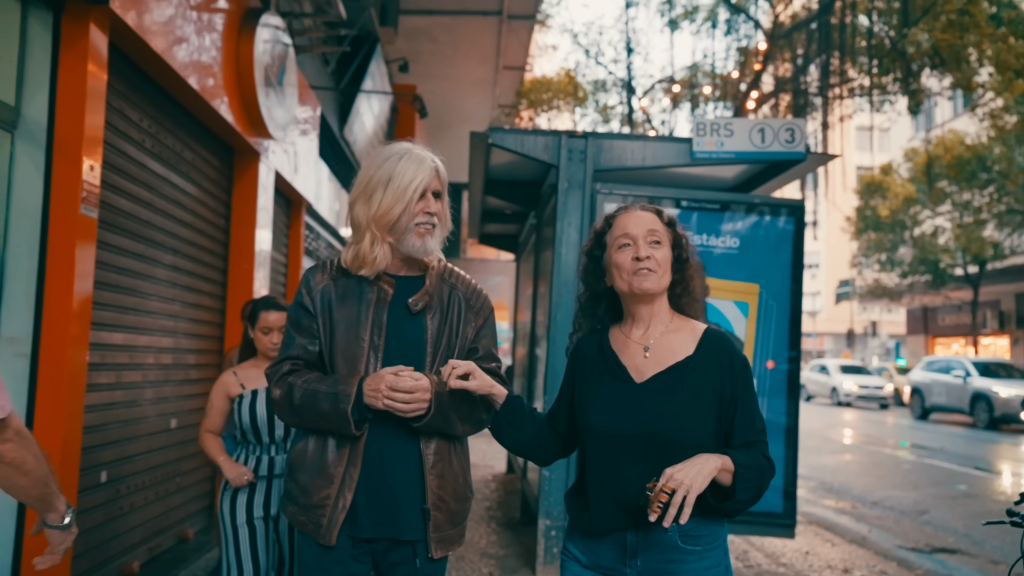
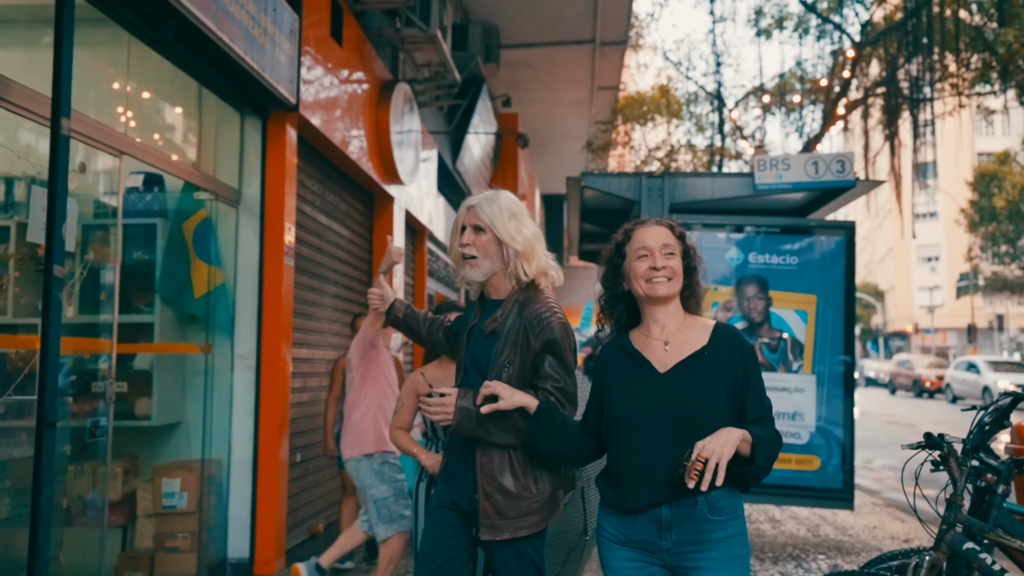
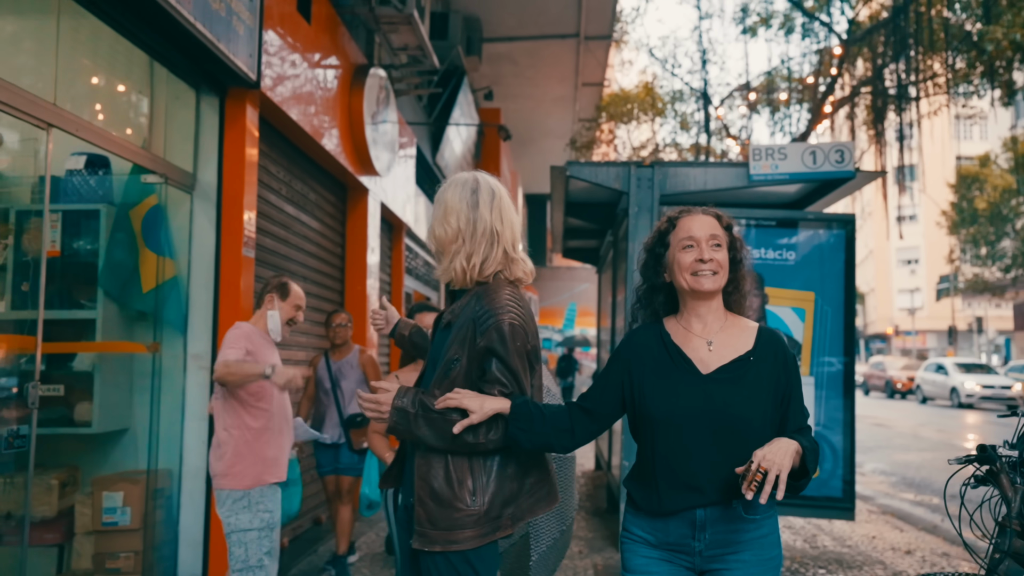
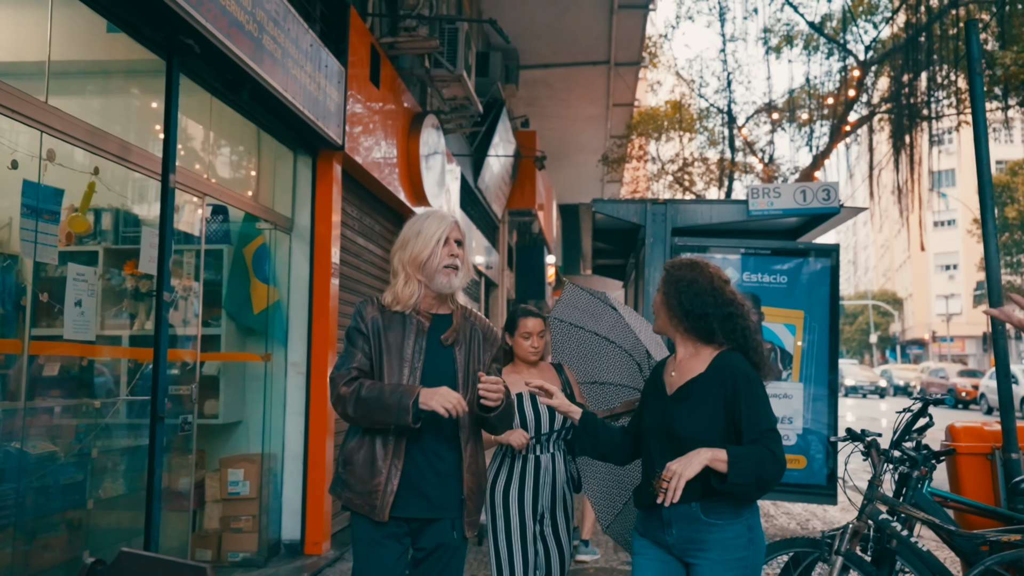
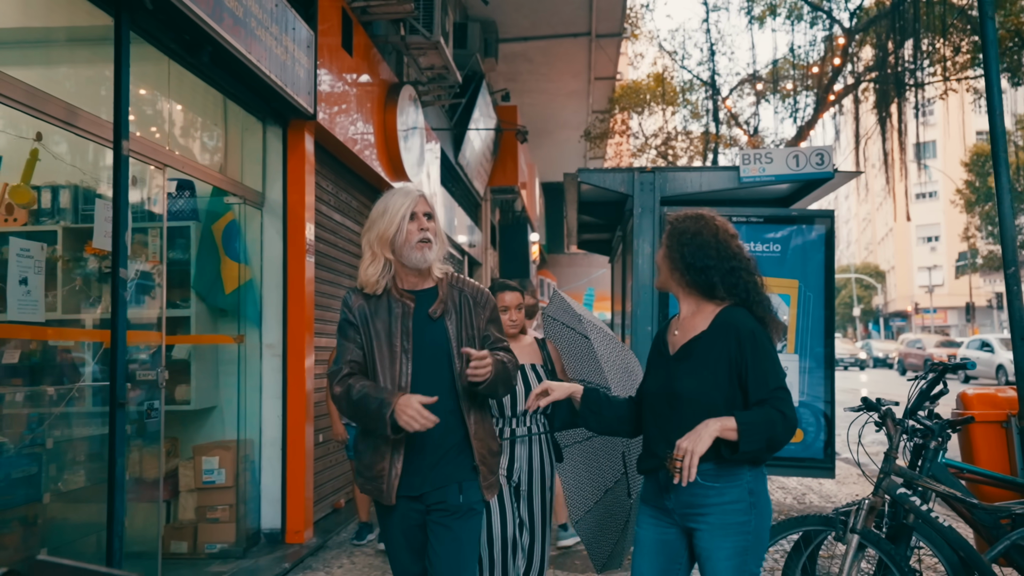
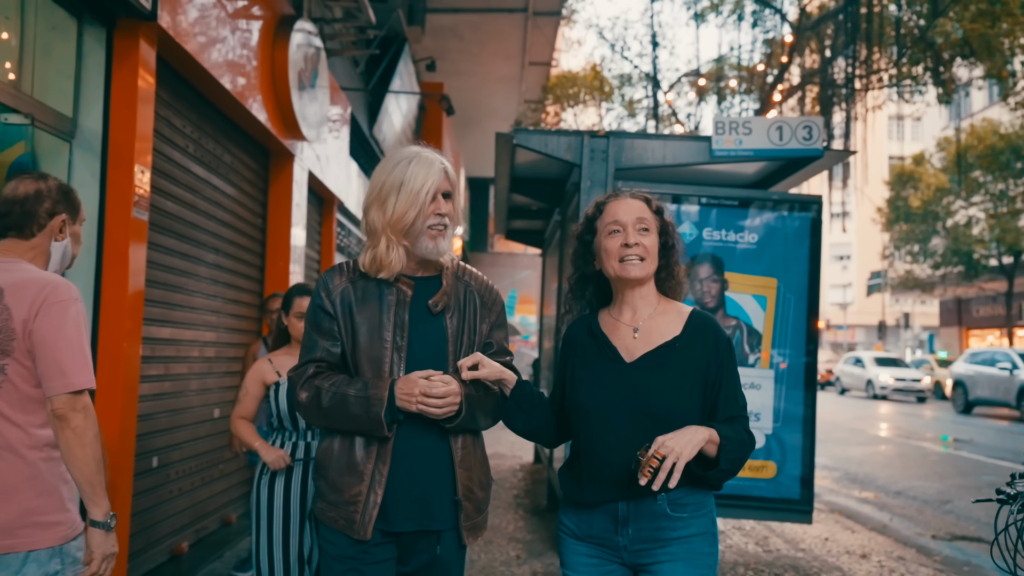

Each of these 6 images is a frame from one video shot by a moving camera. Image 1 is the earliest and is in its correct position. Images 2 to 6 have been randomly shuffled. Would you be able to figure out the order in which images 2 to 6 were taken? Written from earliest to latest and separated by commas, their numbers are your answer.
6, 3, 2, 5, 4
